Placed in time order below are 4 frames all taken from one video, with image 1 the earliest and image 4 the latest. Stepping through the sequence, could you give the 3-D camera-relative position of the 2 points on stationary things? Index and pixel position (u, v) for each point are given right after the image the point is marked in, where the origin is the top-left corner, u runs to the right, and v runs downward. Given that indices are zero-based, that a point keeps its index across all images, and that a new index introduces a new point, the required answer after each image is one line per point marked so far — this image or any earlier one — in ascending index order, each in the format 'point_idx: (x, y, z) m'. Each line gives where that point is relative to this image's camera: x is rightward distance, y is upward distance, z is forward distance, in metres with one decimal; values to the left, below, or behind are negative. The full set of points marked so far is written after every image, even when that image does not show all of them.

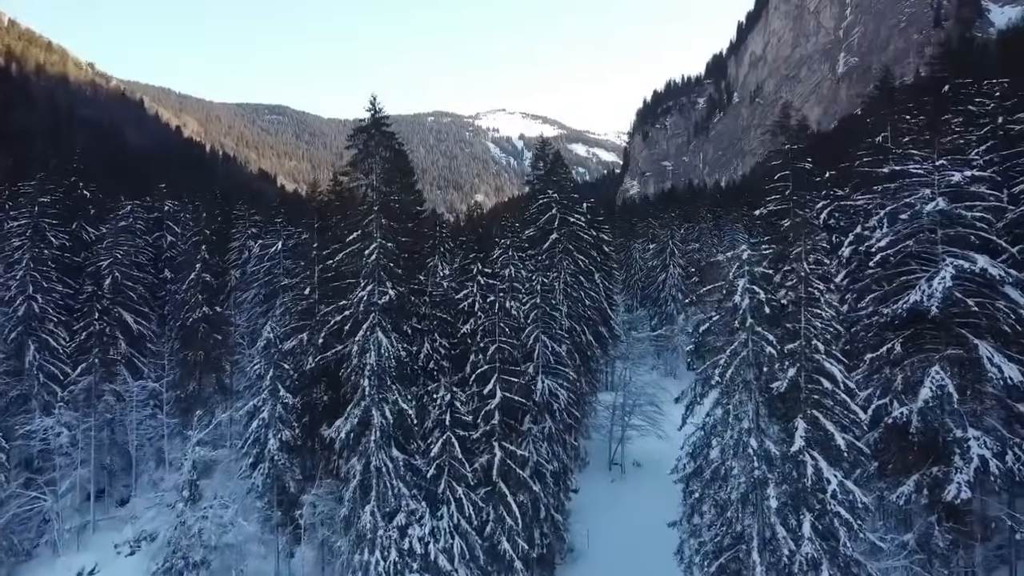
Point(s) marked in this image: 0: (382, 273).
0: (-3.9, +0.3, +20.4) m
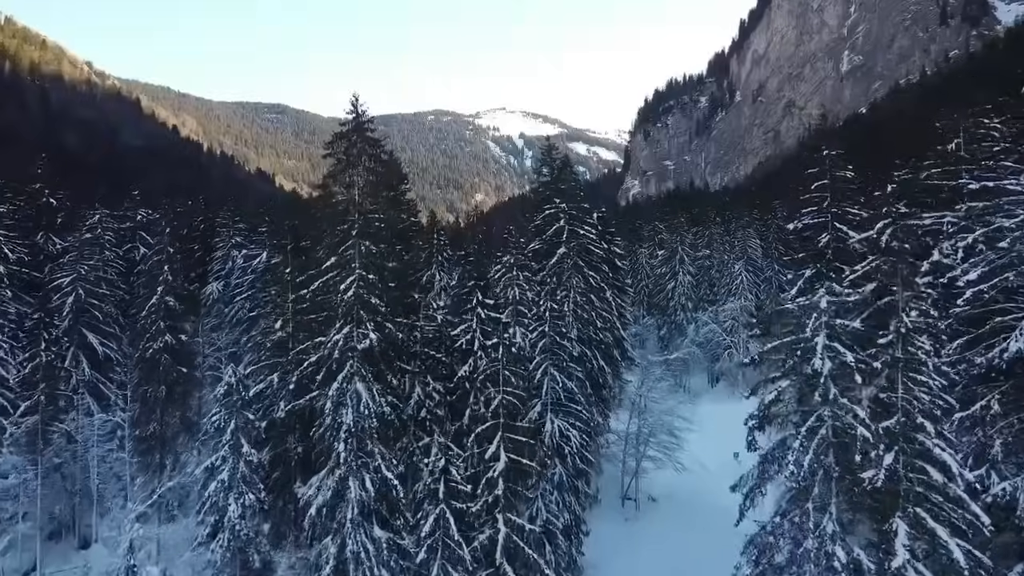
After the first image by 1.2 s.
0: (-3.7, -0.6, +17.1) m
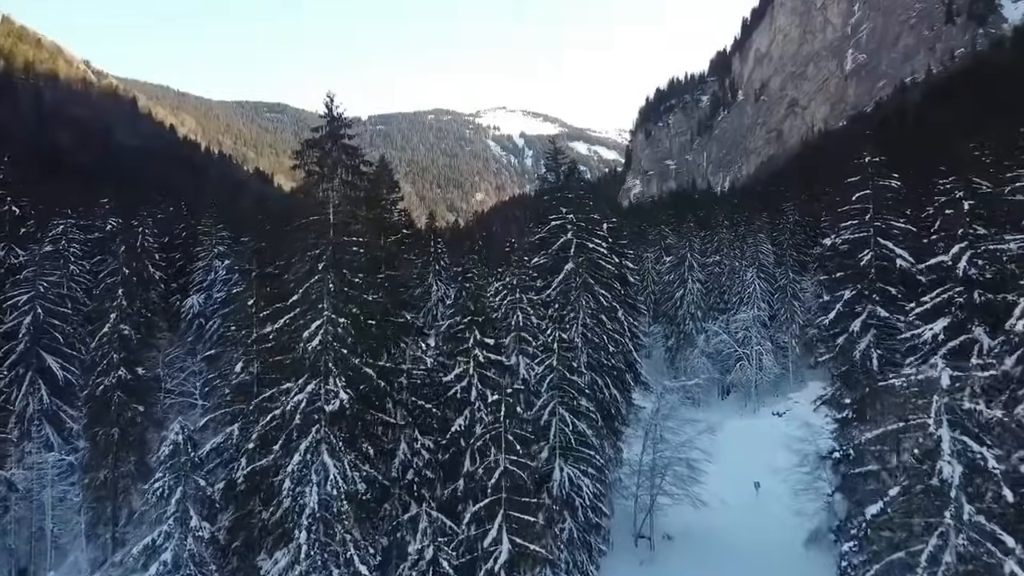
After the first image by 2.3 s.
0: (-3.6, -1.4, +14.1) m
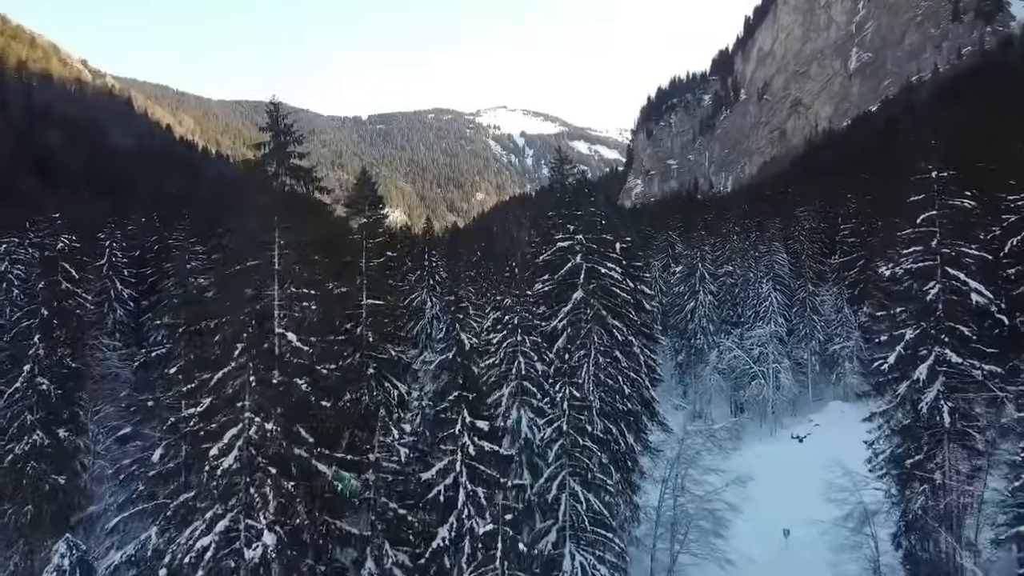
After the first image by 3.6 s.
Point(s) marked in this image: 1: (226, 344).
0: (-3.6, -2.6, +10.3) m
1: (-4.7, -0.9, +11.7) m
